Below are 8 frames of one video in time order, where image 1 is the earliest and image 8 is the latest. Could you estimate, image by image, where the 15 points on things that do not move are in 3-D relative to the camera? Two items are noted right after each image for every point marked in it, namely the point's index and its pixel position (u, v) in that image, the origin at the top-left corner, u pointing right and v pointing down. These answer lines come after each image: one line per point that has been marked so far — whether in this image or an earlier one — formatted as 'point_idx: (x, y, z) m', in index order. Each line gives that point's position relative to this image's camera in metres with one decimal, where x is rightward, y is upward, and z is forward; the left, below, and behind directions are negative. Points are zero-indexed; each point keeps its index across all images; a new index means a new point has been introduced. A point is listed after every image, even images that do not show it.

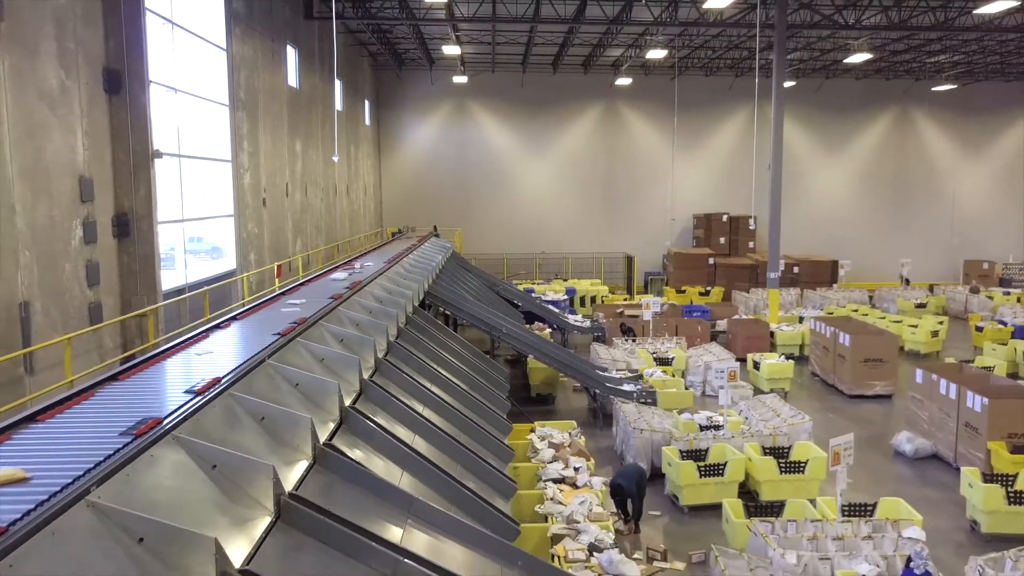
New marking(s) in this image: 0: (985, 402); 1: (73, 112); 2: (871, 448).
0: (+6.9, -1.6, +6.6) m
1: (-5.0, +2.0, +5.1) m
2: (+6.2, -2.7, +7.8) m
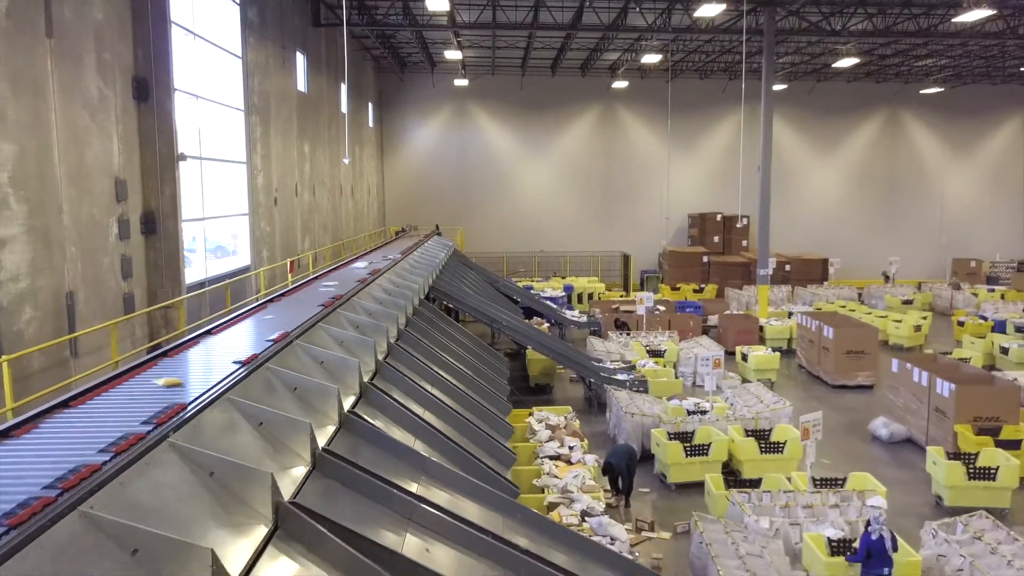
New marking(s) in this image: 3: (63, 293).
0: (+6.9, -1.5, +7.1) m
1: (-5.0, +2.1, +5.6) m
2: (+6.2, -2.6, +8.3) m
3: (-4.9, -0.1, +5.0) m
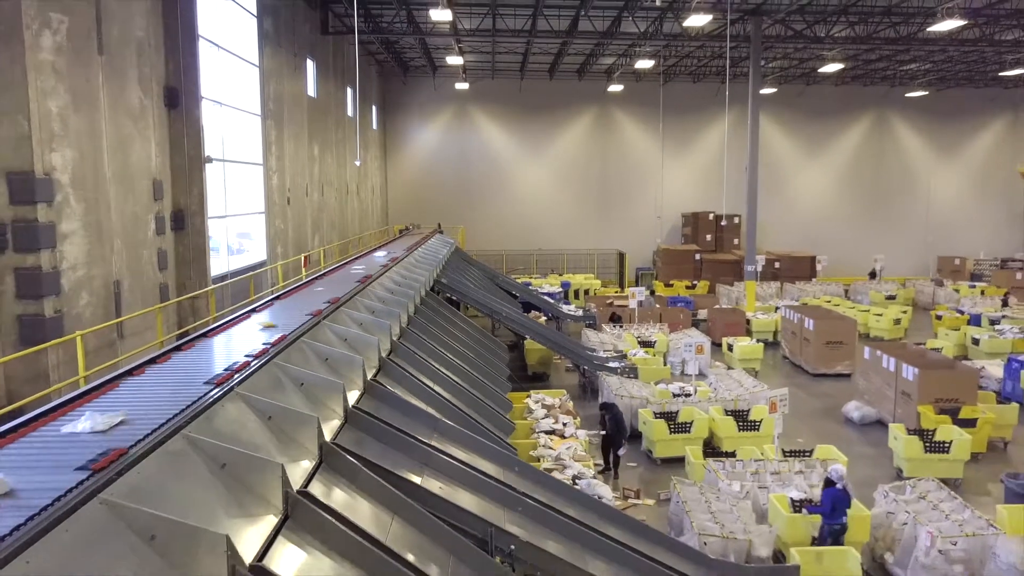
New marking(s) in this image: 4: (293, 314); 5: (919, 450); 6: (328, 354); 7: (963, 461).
0: (+6.9, -1.4, +7.7) m
1: (-5.0, +2.2, +6.2) m
2: (+6.2, -2.5, +8.9) m
3: (-4.9, +0.1, +5.6) m
4: (-2.8, -0.3, +5.9) m
5: (+6.0, -2.4, +6.7) m
6: (-1.9, -0.6, +4.7) m
7: (+6.6, -2.5, +6.7) m
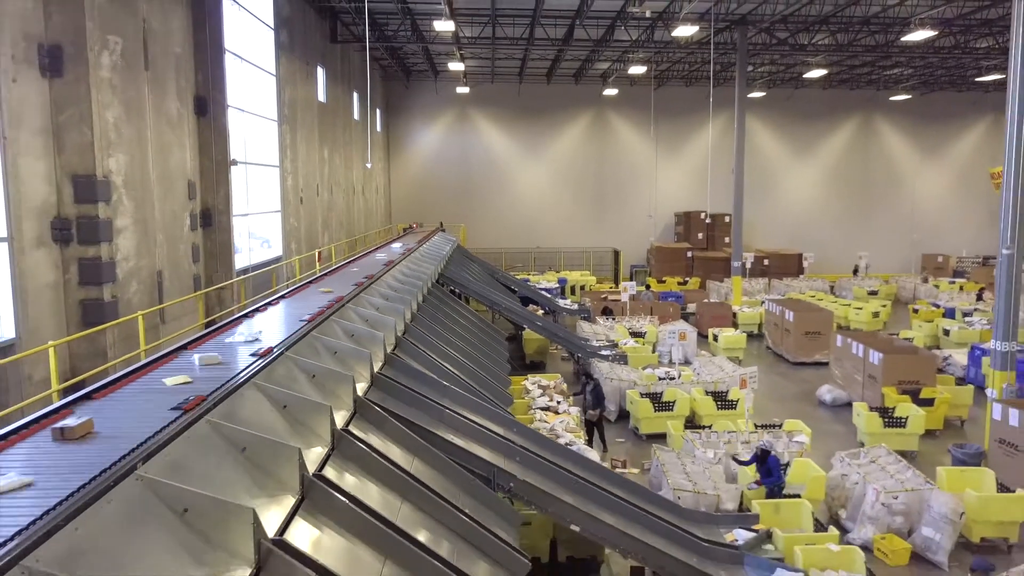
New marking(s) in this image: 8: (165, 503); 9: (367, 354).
0: (+6.9, -1.3, +8.4) m
1: (-5.0, +2.4, +6.9) m
2: (+6.2, -2.3, +9.6) m
3: (-4.9, +0.2, +6.2) m
4: (-2.8, -0.1, +6.6) m
5: (+6.0, -2.2, +7.4) m
6: (-1.9, -0.5, +5.4) m
7: (+6.6, -2.4, +7.4) m
8: (-1.8, -1.1, +2.3) m
9: (-1.5, -0.7, +4.7) m
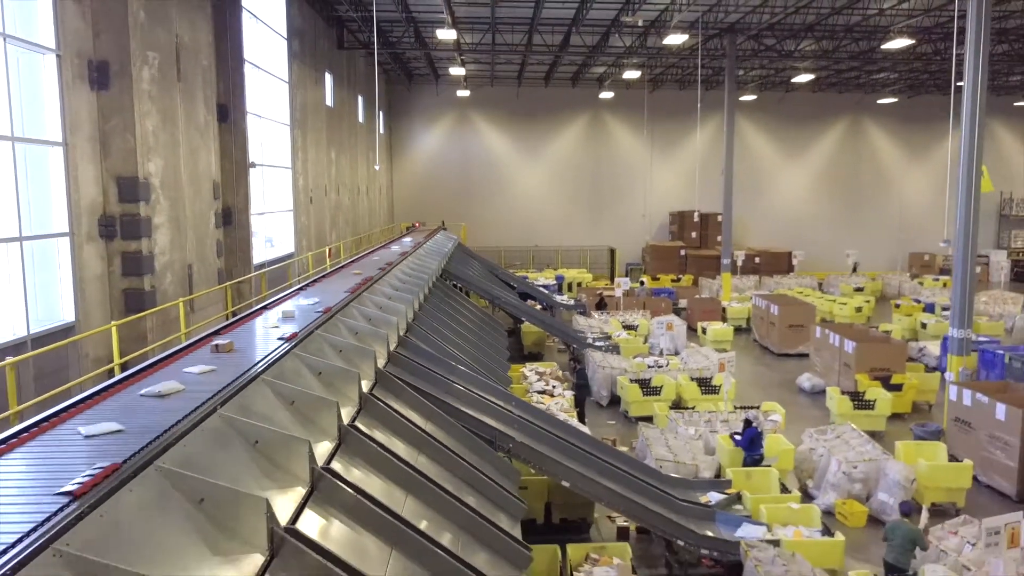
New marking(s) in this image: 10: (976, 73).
0: (+6.9, -1.1, +9.1) m
1: (-5.0, +2.5, +7.5) m
2: (+6.1, -2.2, +10.2) m
3: (-4.9, +0.3, +6.9) m
4: (-2.8, 0.0, +7.2) m
5: (+6.0, -2.1, +8.0) m
6: (-1.9, -0.4, +6.0) m
7: (+6.6, -2.3, +8.0) m
8: (-1.8, -1.0, +2.9) m
9: (-1.5, -0.5, +5.4) m
10: (+7.3, +3.4, +7.2) m
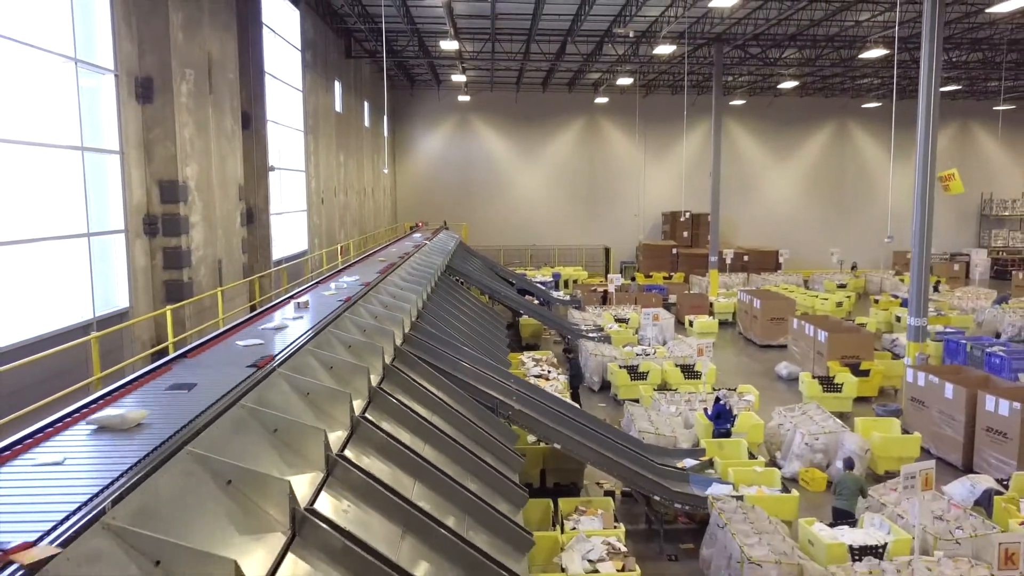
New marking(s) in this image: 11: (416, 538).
0: (+6.8, -1.0, +9.8) m
1: (-5.1, +2.6, +8.2) m
2: (+6.1, -2.1, +11.0) m
3: (-5.0, +0.5, +7.6) m
4: (-2.8, +0.1, +8.0) m
5: (+6.0, -2.0, +8.8) m
6: (-1.9, -0.2, +6.7) m
7: (+6.6, -2.1, +8.8) m
8: (-1.8, -0.8, +3.6) m
9: (-1.5, -0.4, +6.1) m
10: (+7.3, +3.5, +8.0) m
11: (-0.7, -1.7, +3.2) m
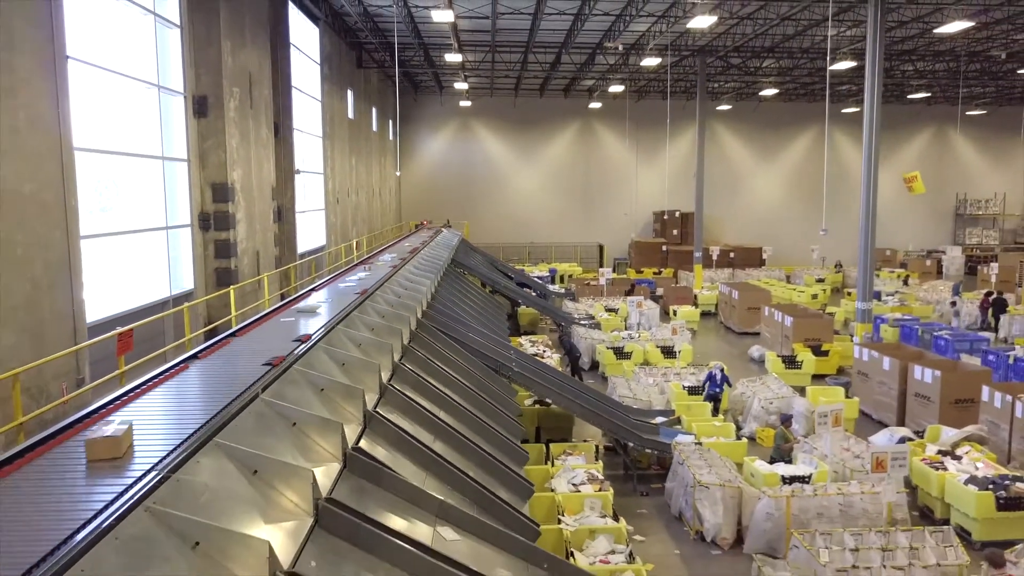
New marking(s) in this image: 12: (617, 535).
0: (+6.8, -0.8, +11.0) m
1: (-5.1, +2.9, +9.4) m
2: (+6.1, -1.9, +12.2) m
3: (-5.0, +0.7, +8.8) m
4: (-2.8, +0.4, +9.1) m
5: (+6.0, -1.7, +10.0) m
6: (-1.9, 0.0, +7.9) m
7: (+6.6, -1.9, +10.0) m
8: (-1.8, -0.6, +4.8) m
9: (-1.5, -0.2, +7.3) m
10: (+7.3, +3.8, +9.2) m
11: (-0.7, -1.5, +4.4) m
12: (+1.2, -2.7, +5.0) m
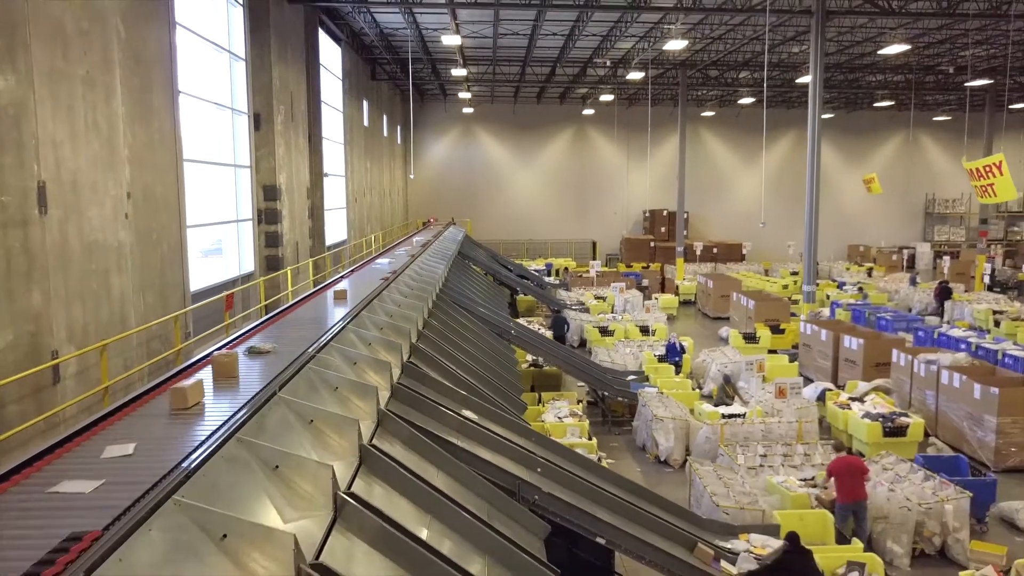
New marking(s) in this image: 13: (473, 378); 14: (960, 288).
0: (+6.8, -0.4, +12.7) m
1: (-5.1, +3.2, +11.1) m
2: (+6.1, -1.5, +13.9) m
3: (-5.0, +1.0, +10.4) m
4: (-2.8, +0.7, +10.8) m
5: (+5.9, -1.4, +11.7) m
6: (-1.9, +0.4, +9.6) m
7: (+6.6, -1.5, +11.7) m
8: (-1.8, -0.2, +6.5) m
9: (-1.5, +0.2, +9.0) m
10: (+7.3, +4.1, +10.9) m
11: (-0.7, -1.1, +6.1) m
12: (+1.2, -2.4, +6.7) m
13: (-0.5, -1.3, +6.1) m
14: (+17.0, 0.0, +17.2) m
